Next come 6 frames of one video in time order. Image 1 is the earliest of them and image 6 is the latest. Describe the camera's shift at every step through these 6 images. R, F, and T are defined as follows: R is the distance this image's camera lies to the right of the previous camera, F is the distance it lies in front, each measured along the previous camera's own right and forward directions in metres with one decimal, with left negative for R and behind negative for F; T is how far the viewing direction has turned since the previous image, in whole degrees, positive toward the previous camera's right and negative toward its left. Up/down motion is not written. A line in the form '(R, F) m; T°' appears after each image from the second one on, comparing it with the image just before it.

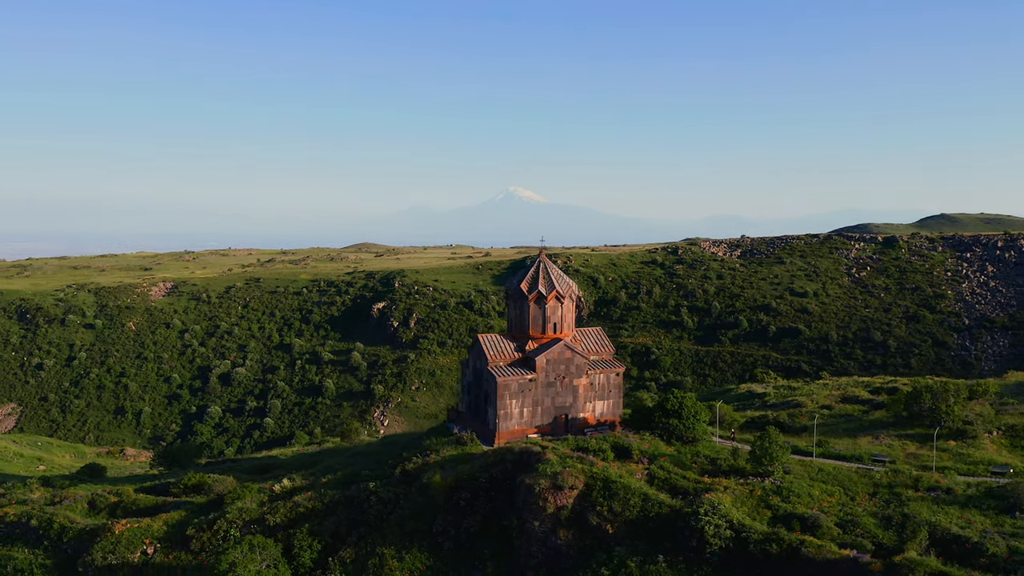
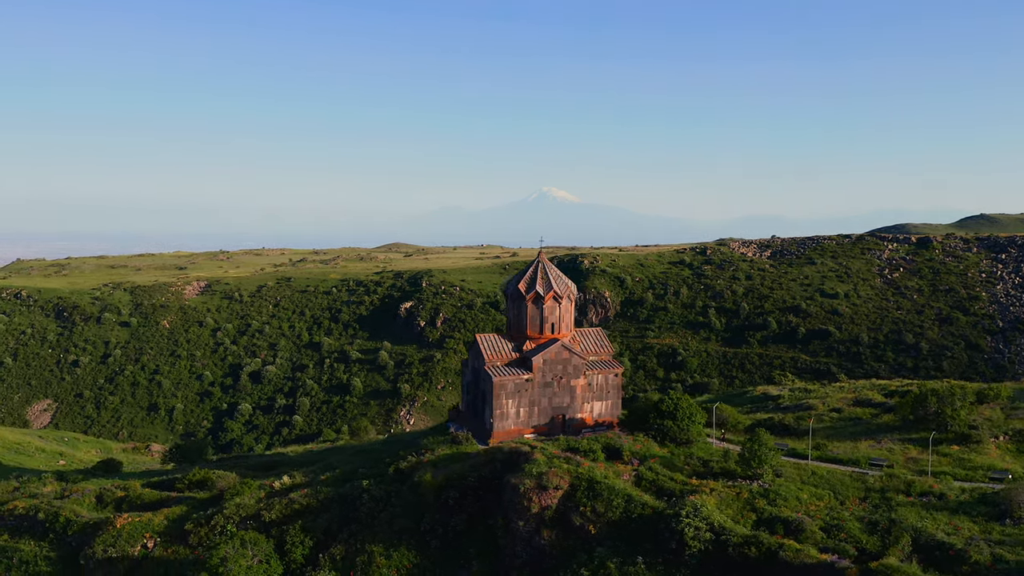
(+0.7, 0.0) m; -2°
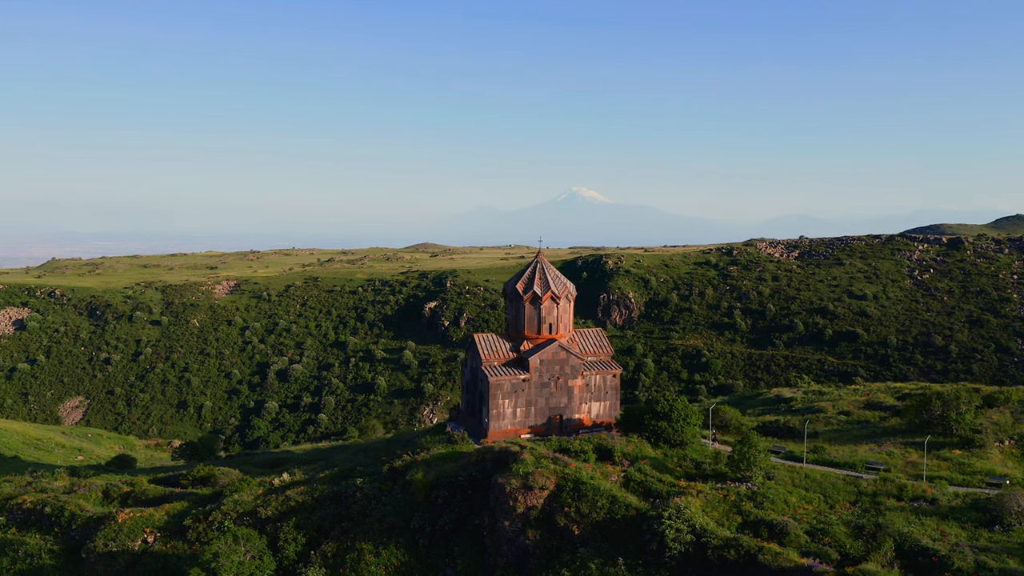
(+0.6, 0.0) m; -1°
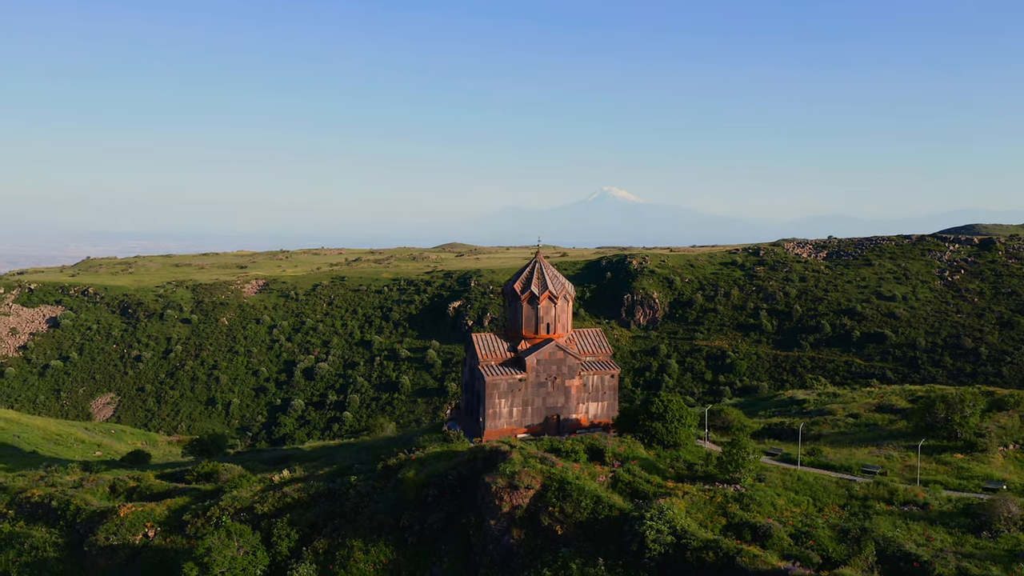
(+0.6, 0.0) m; -1°
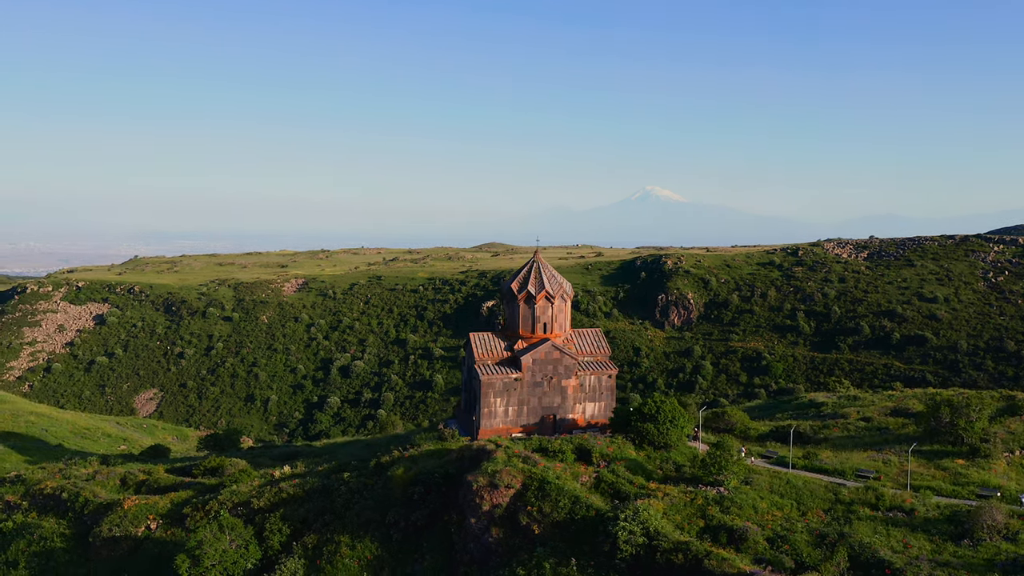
(+0.9, 0.0) m; -2°
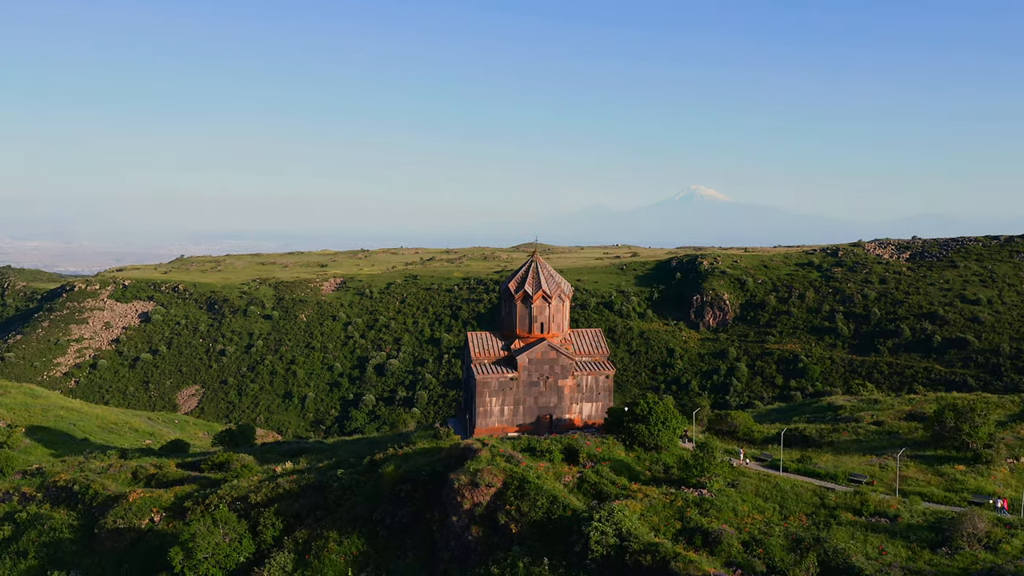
(+0.9, 0.0) m; -2°
